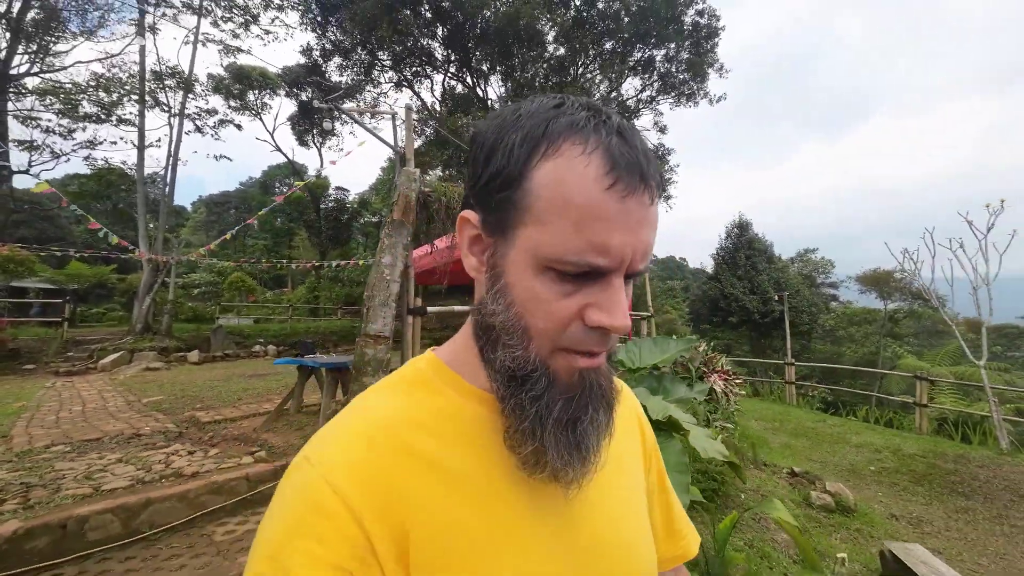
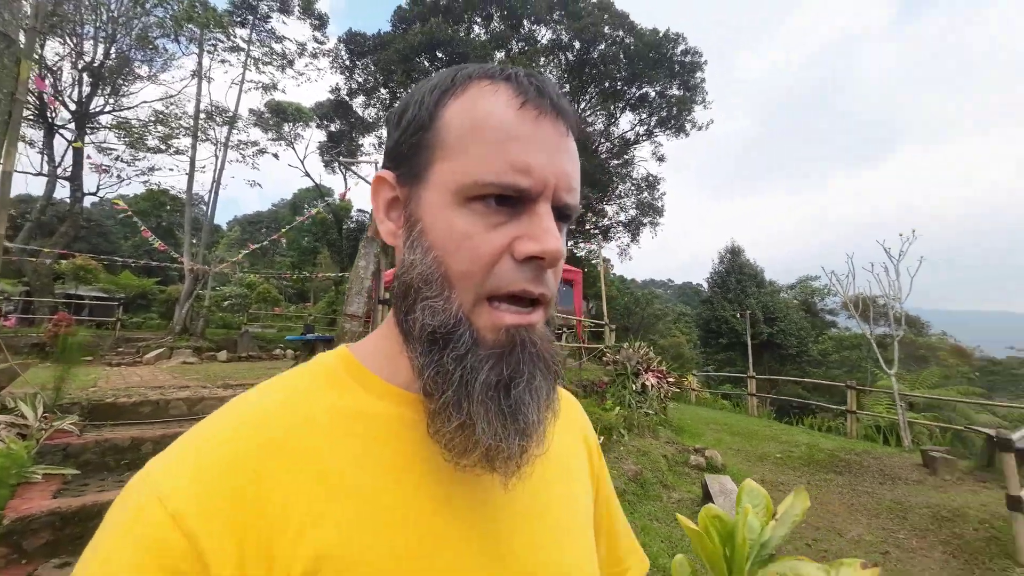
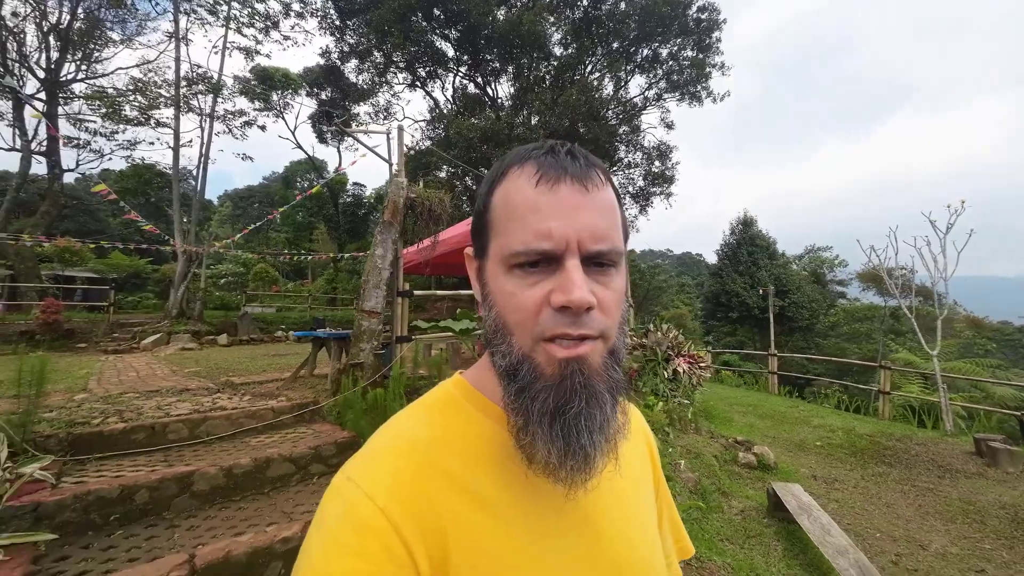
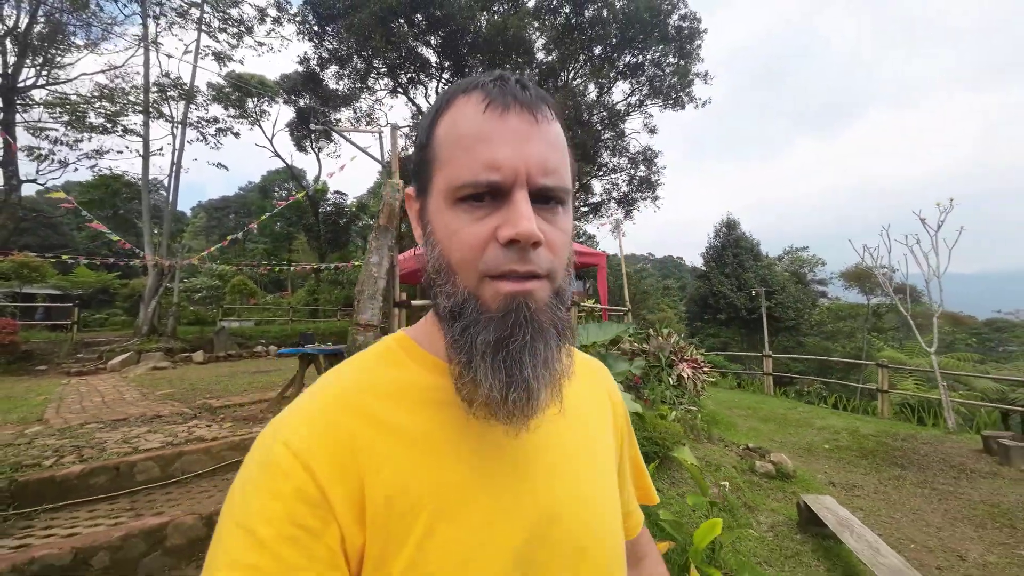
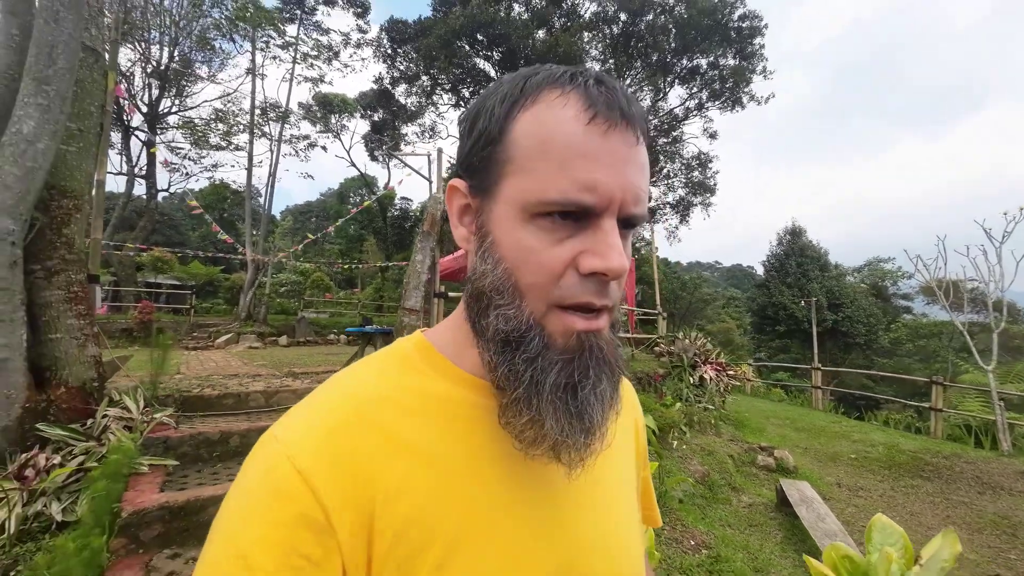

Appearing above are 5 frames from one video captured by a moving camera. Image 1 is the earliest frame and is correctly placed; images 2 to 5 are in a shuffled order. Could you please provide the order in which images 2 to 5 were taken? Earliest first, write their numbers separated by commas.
4, 3, 5, 2
